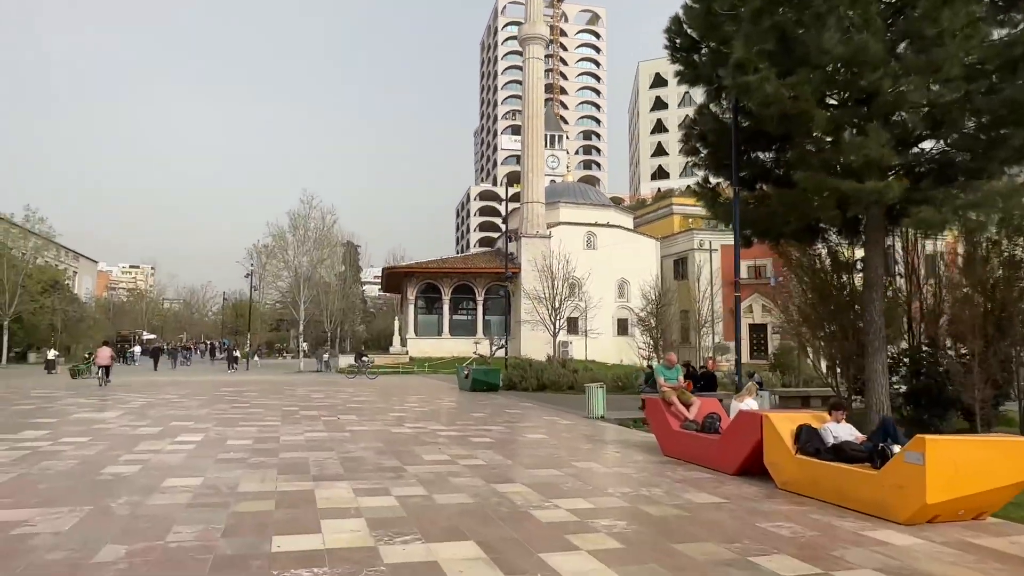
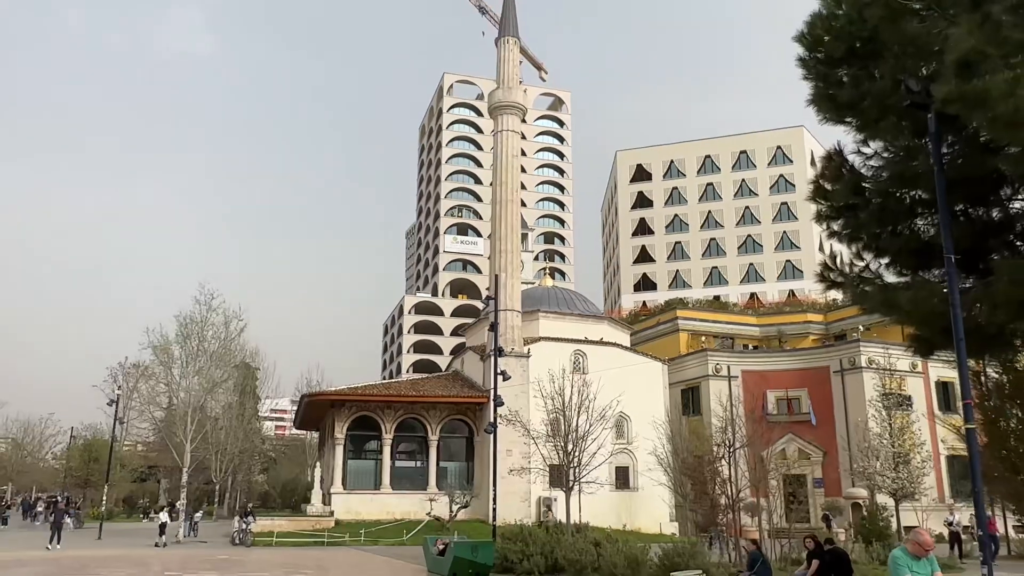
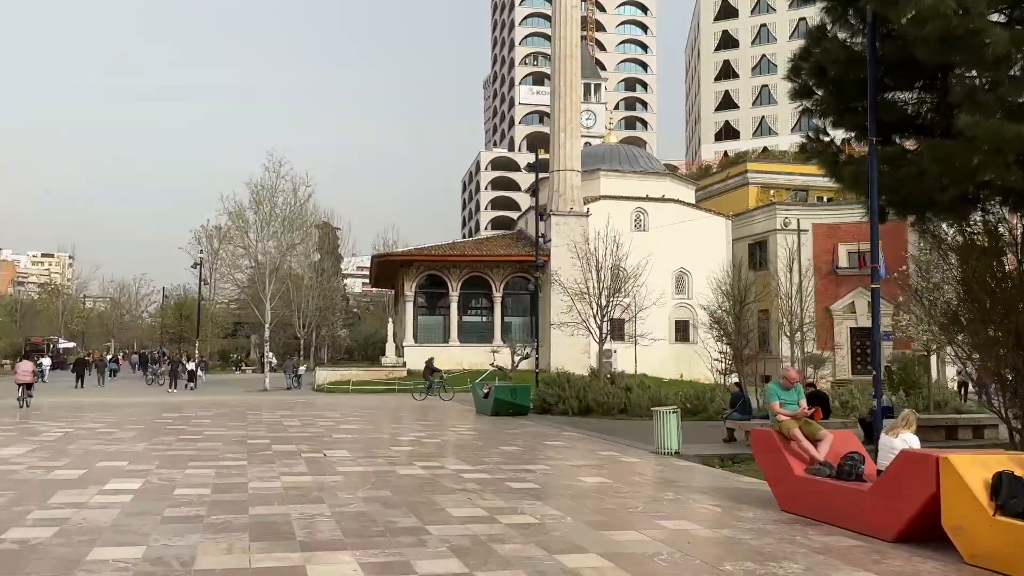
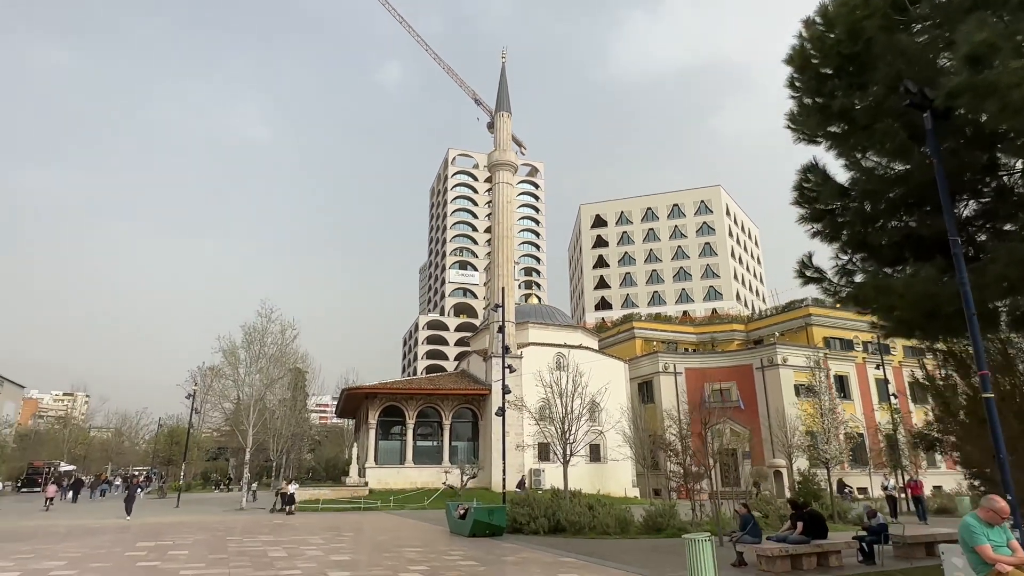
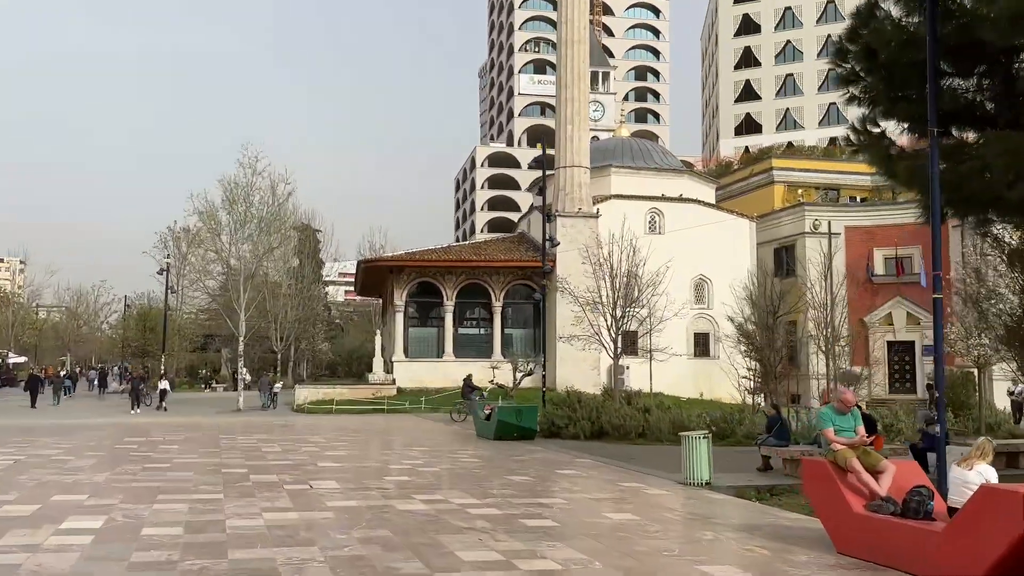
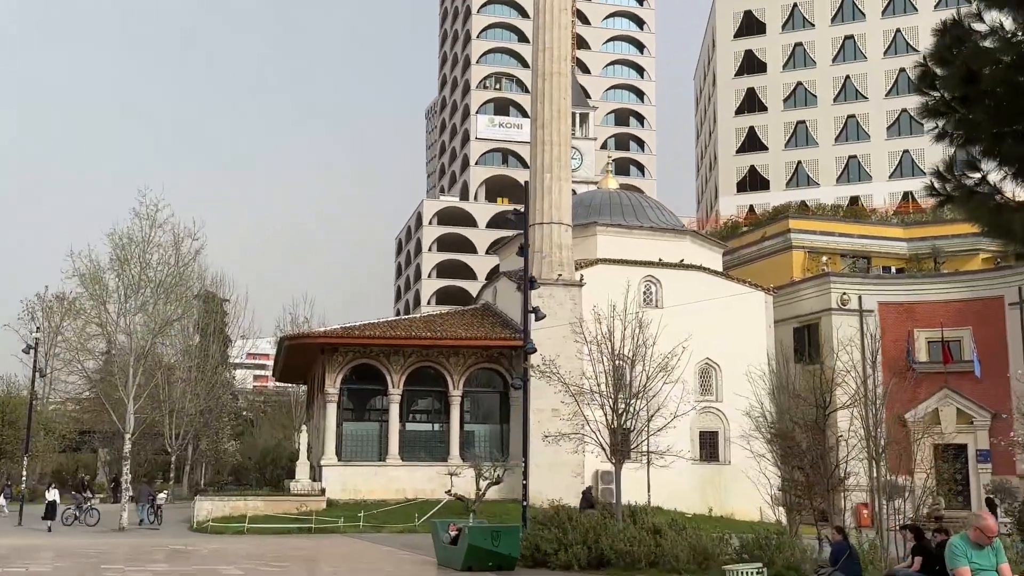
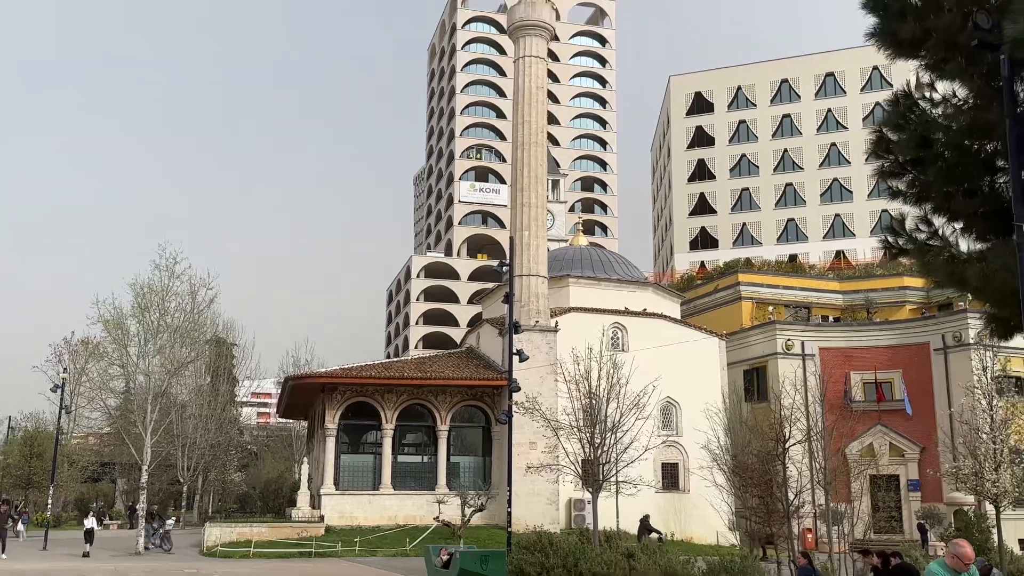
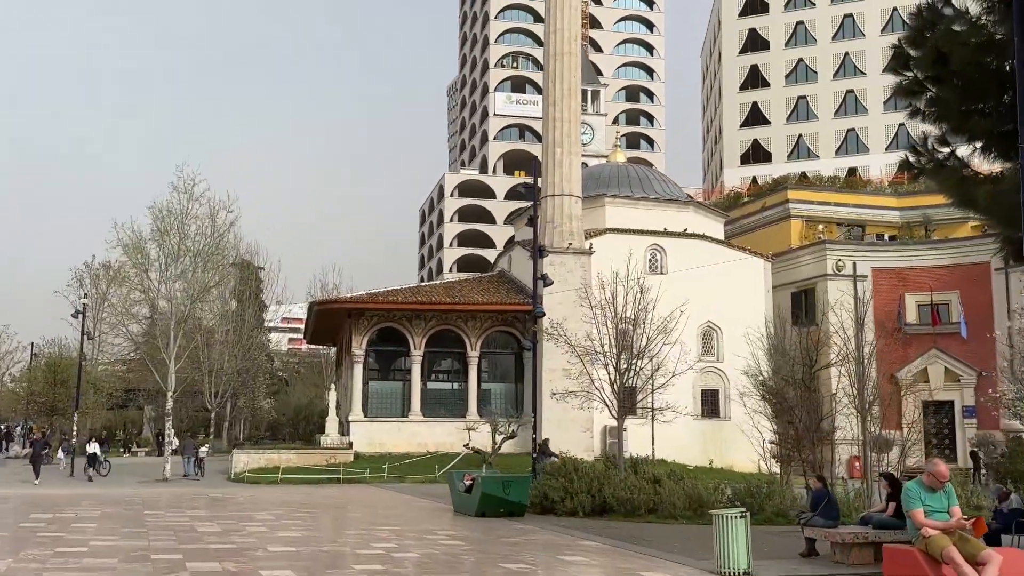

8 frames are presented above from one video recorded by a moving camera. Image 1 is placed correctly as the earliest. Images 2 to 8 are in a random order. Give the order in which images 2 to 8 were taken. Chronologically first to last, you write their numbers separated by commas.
3, 5, 8, 6, 7, 2, 4
